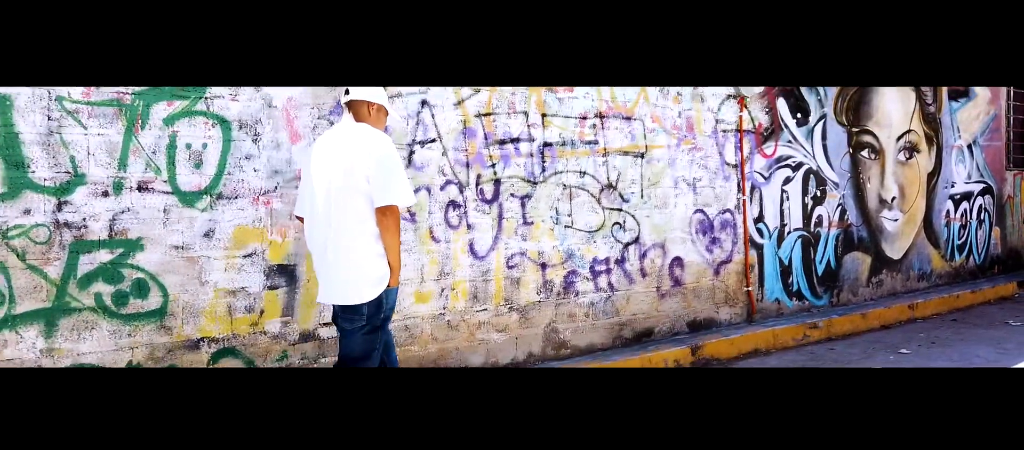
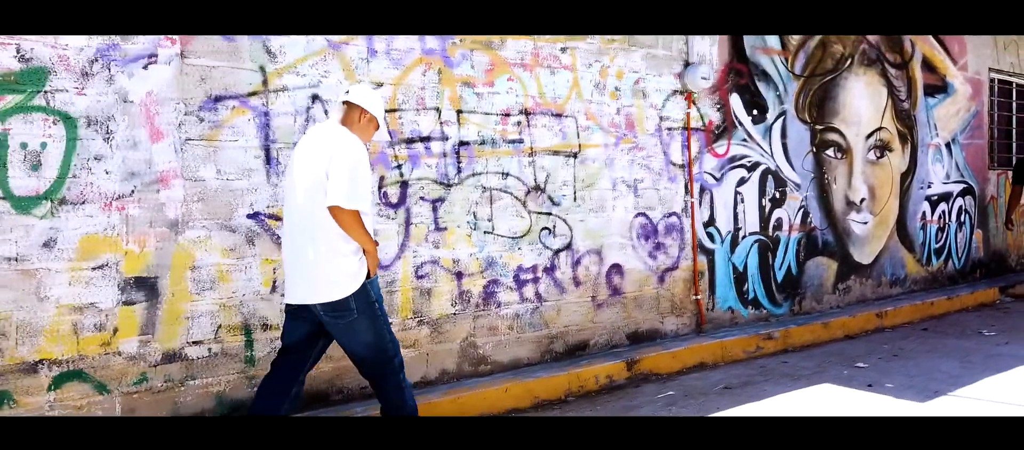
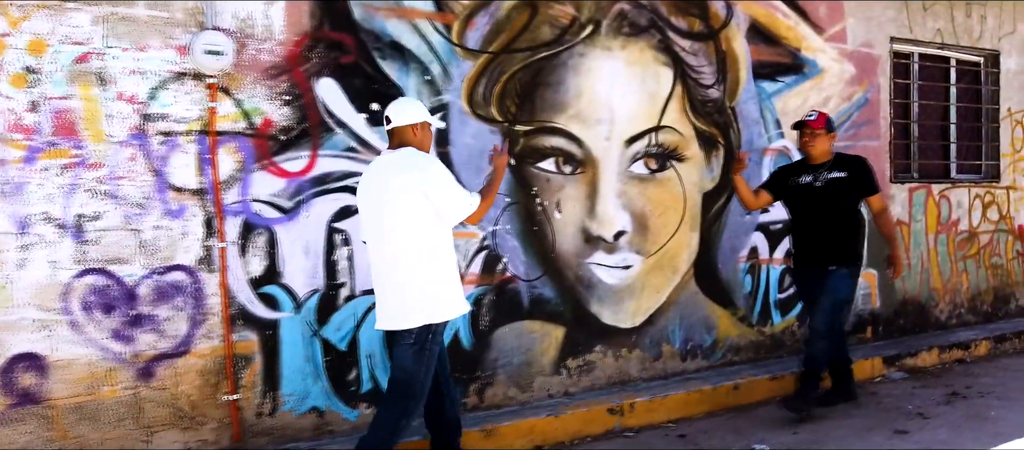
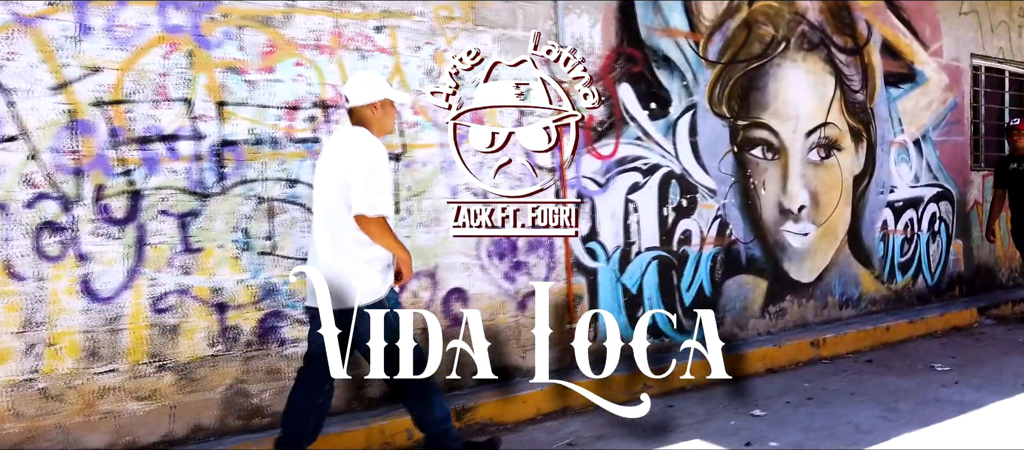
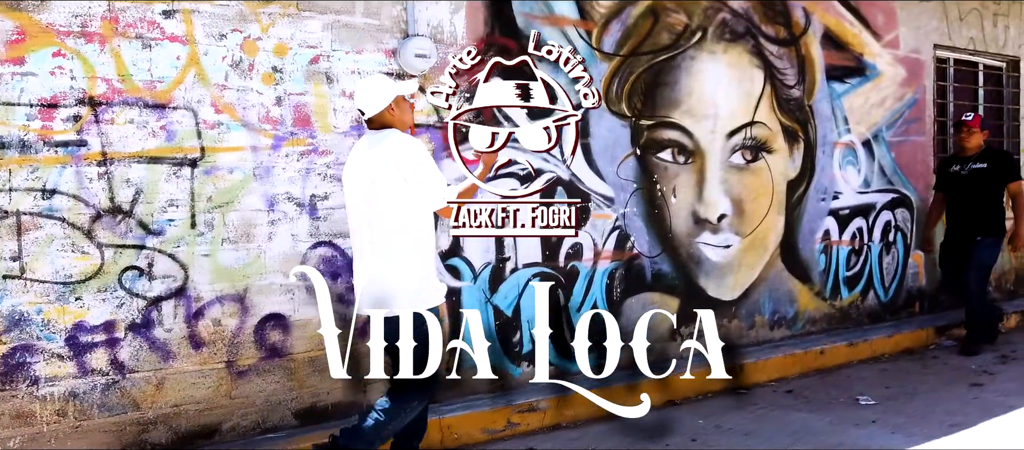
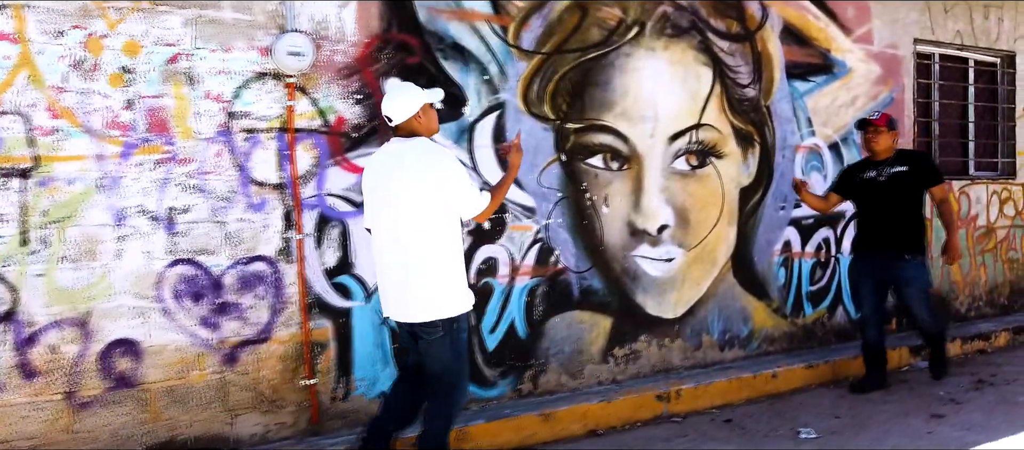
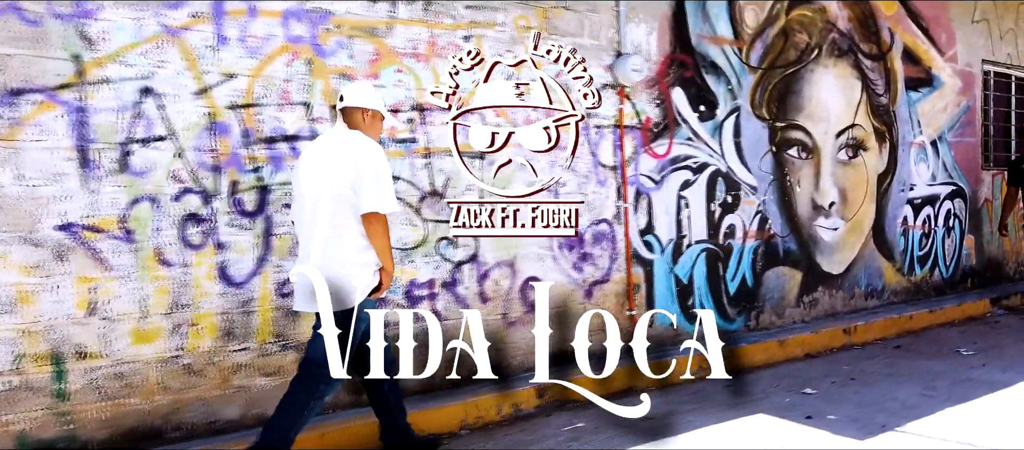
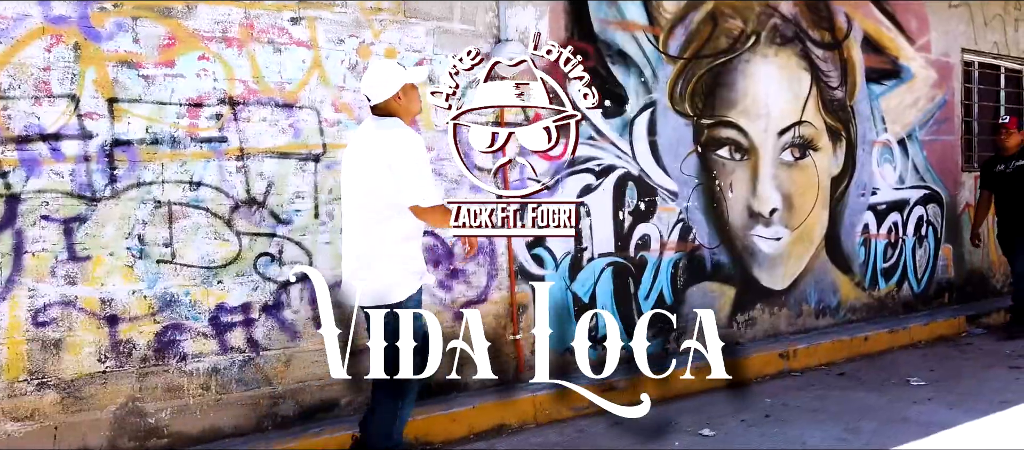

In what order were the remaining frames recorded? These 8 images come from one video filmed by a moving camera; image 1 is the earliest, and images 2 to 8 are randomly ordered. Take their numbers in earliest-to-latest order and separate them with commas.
2, 7, 4, 8, 5, 6, 3
